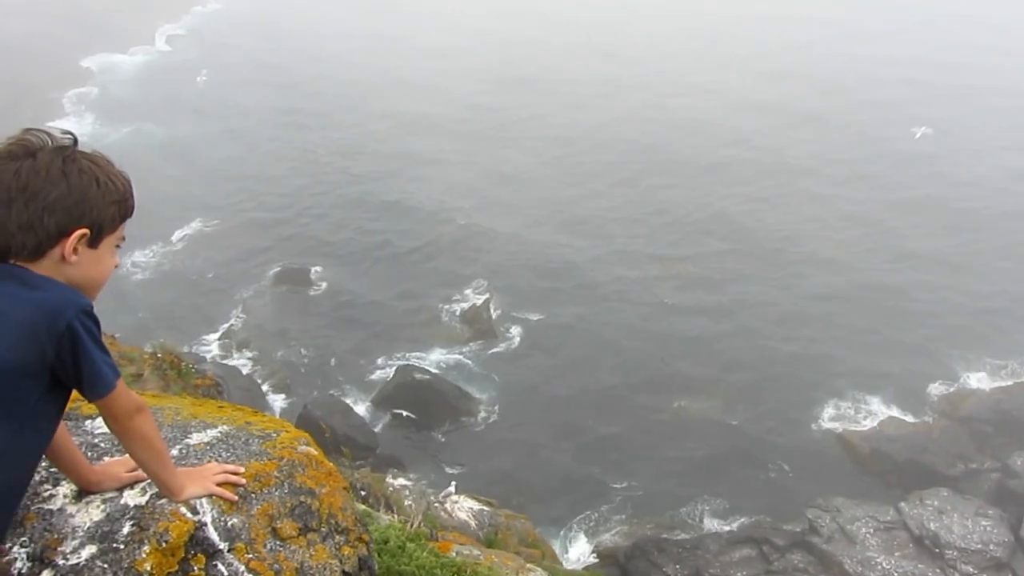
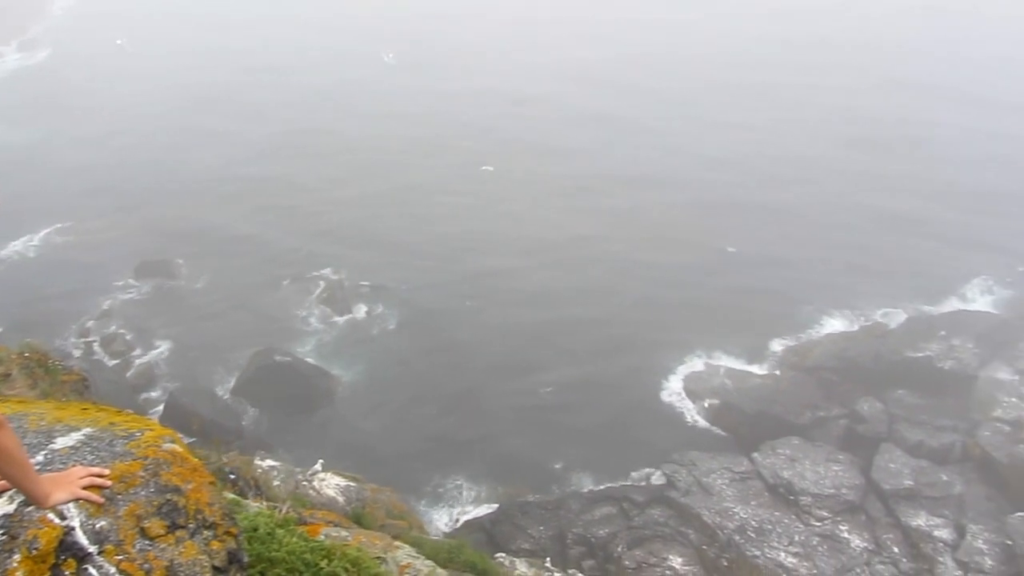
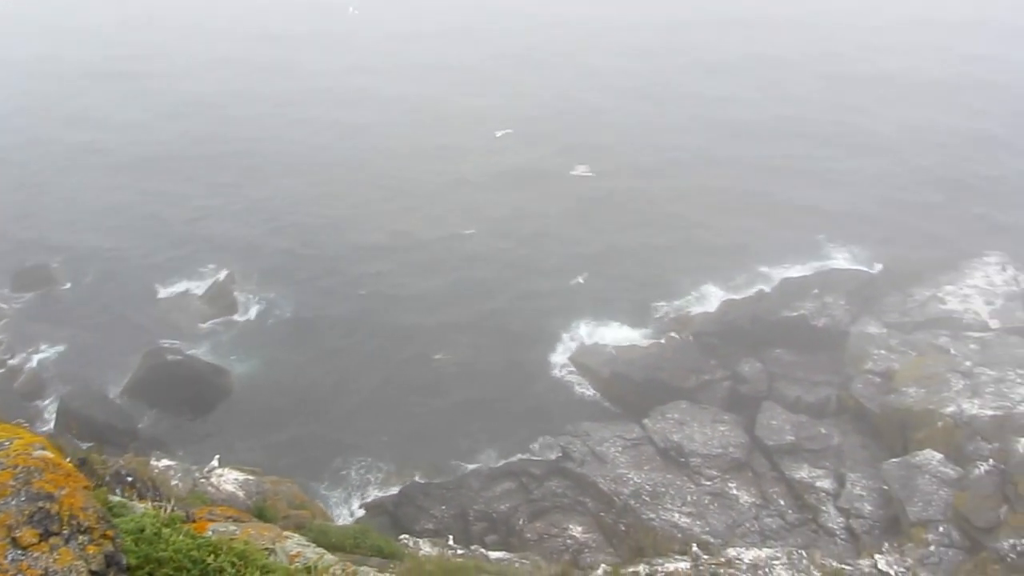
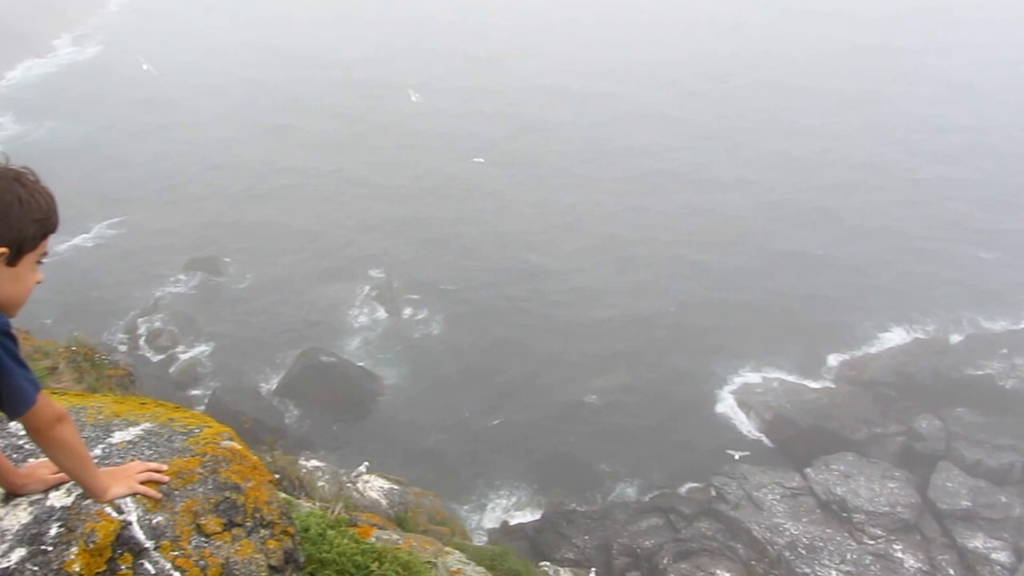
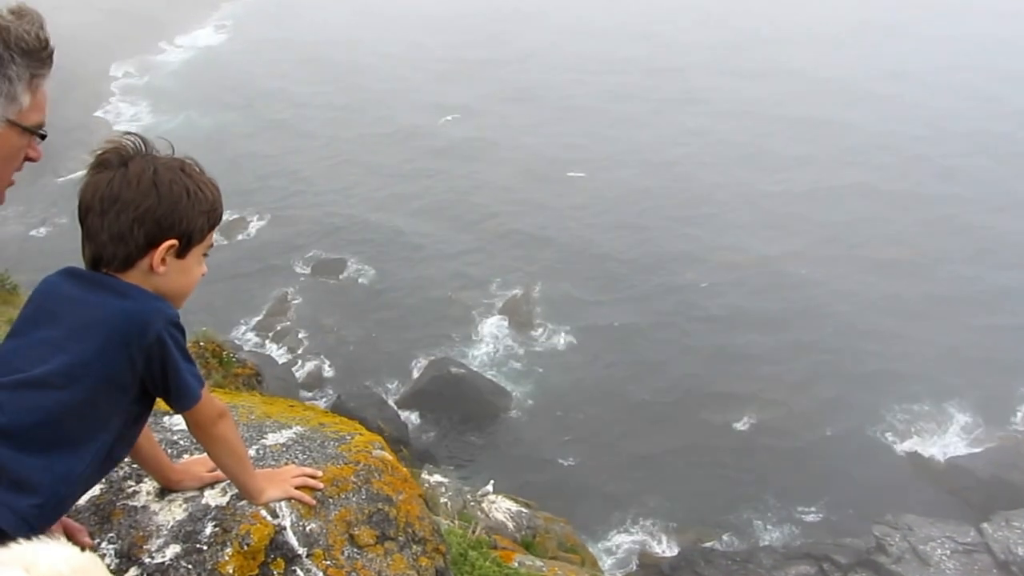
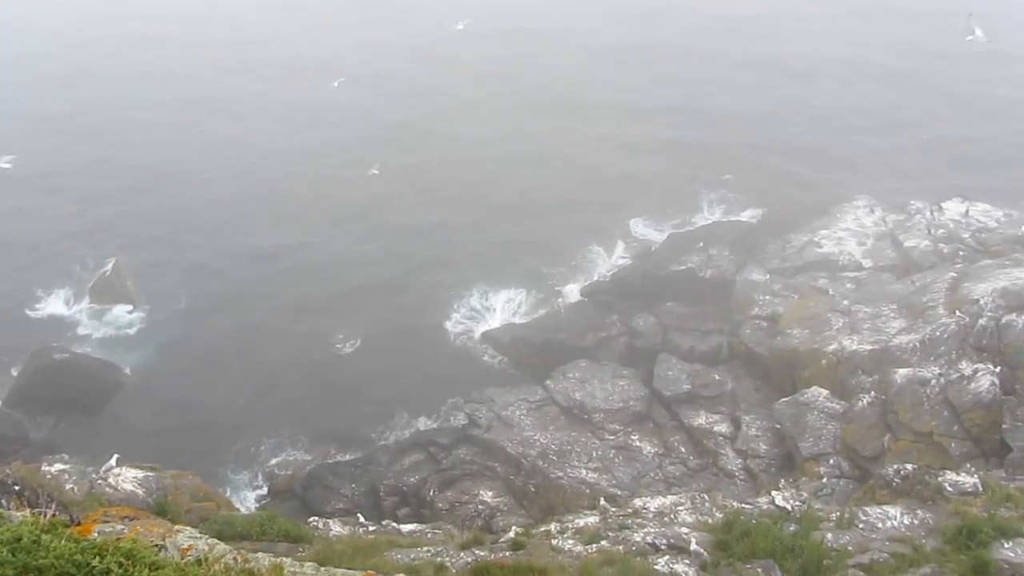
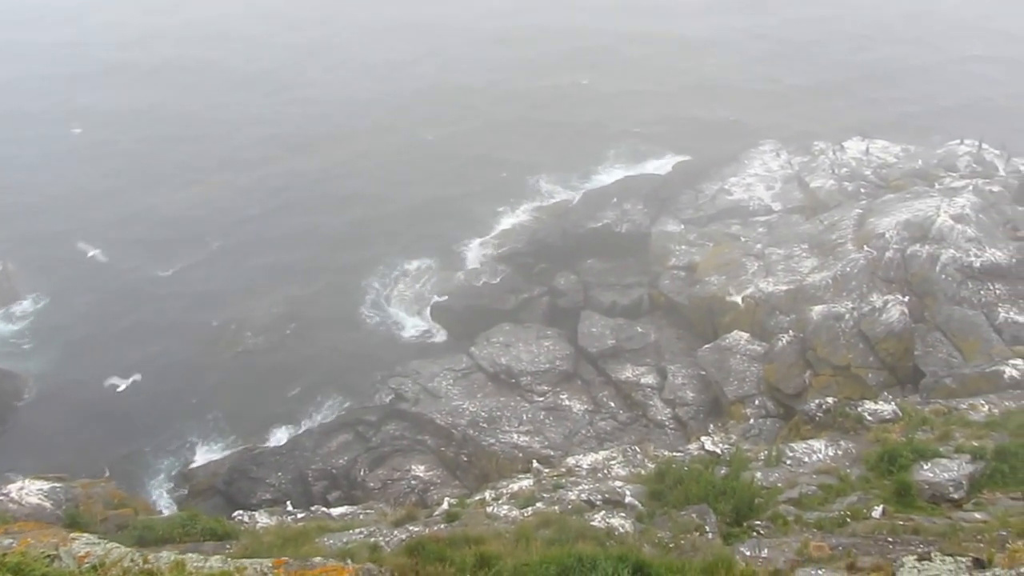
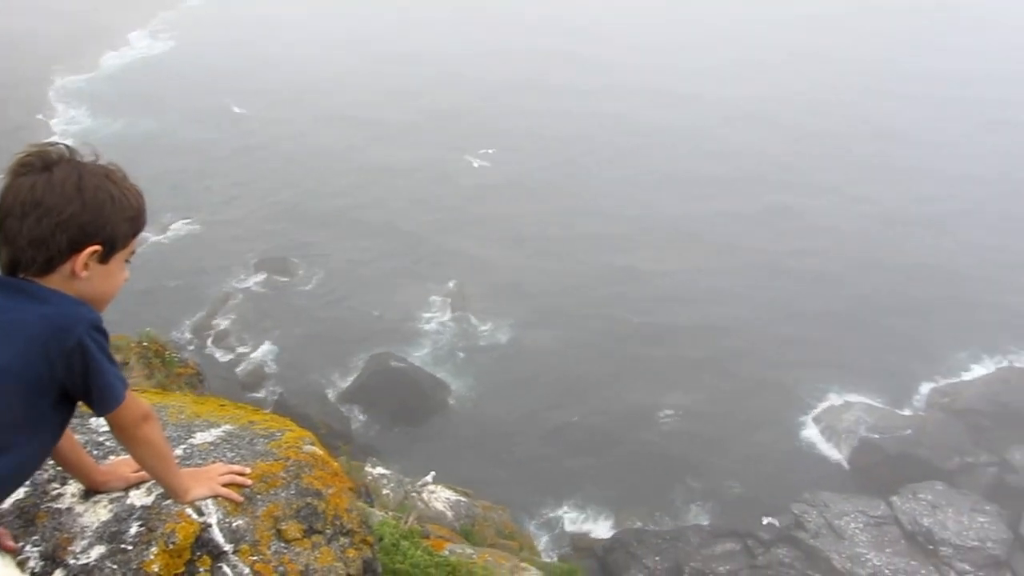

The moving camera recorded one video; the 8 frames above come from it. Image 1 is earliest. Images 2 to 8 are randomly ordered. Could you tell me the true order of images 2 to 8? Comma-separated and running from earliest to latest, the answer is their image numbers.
5, 8, 4, 2, 3, 6, 7
